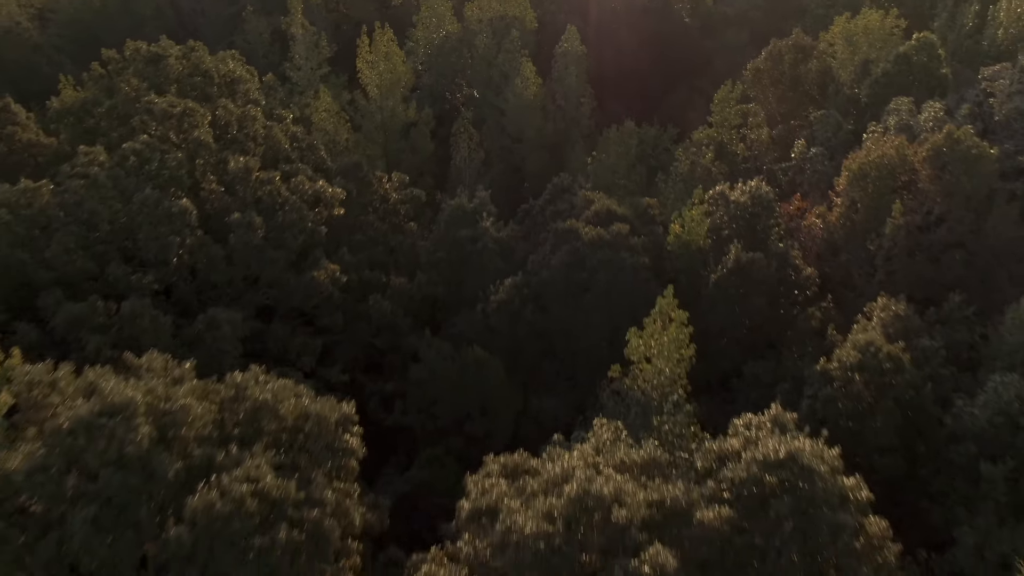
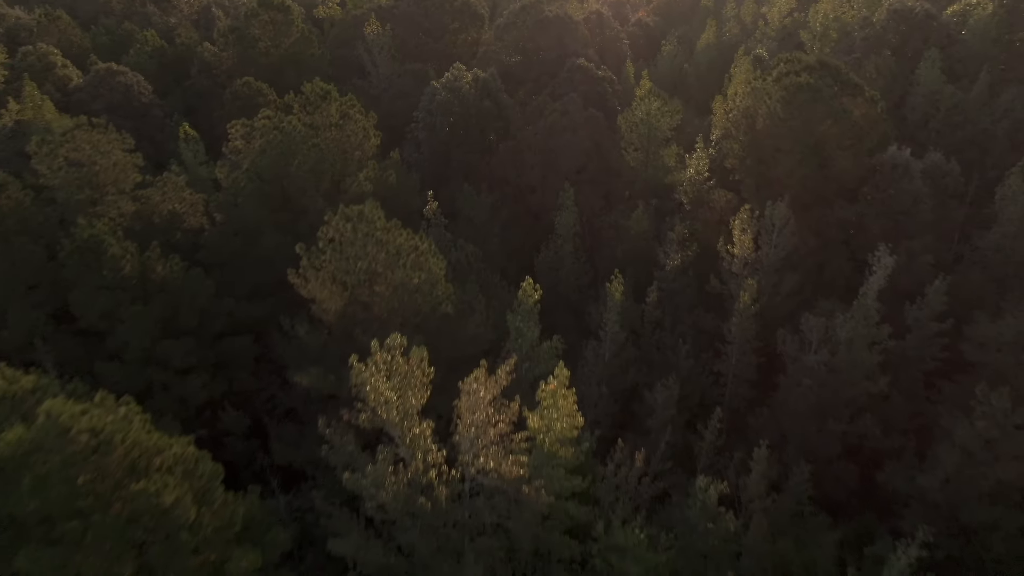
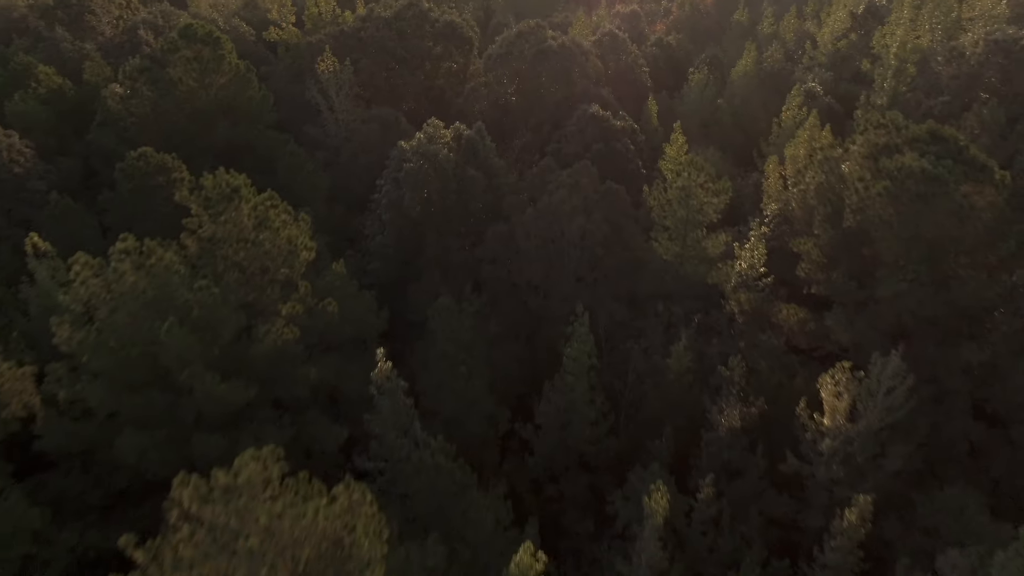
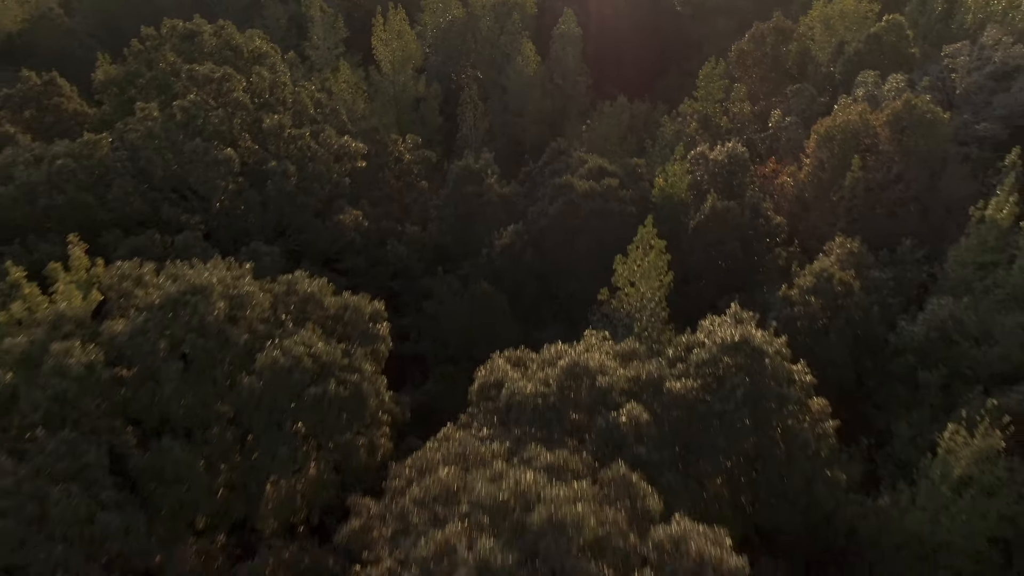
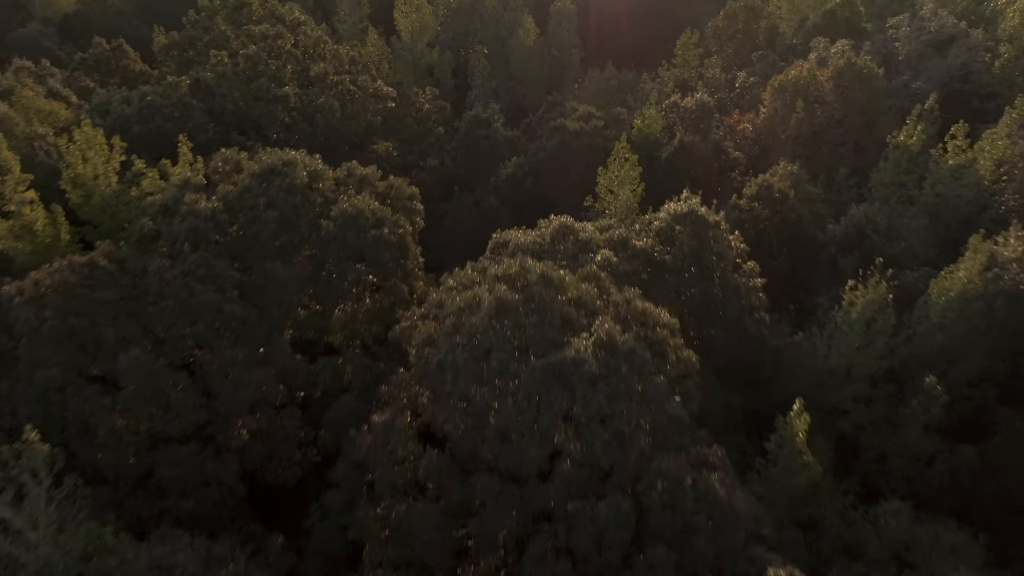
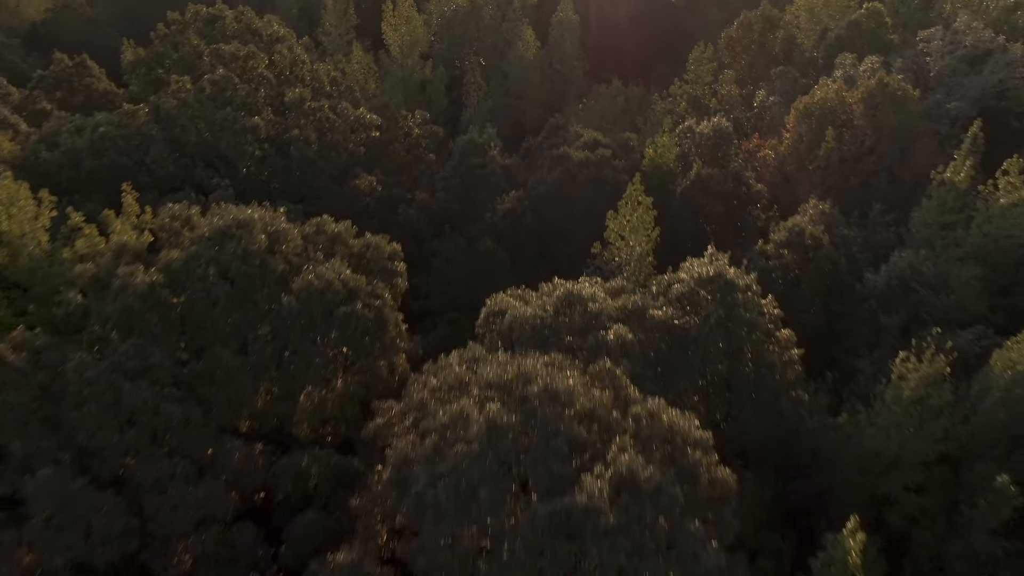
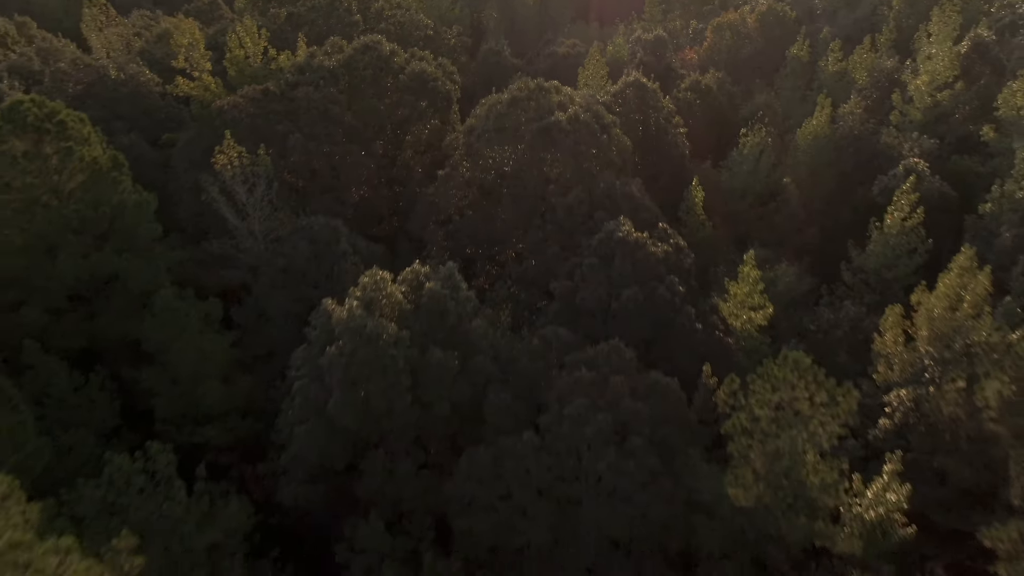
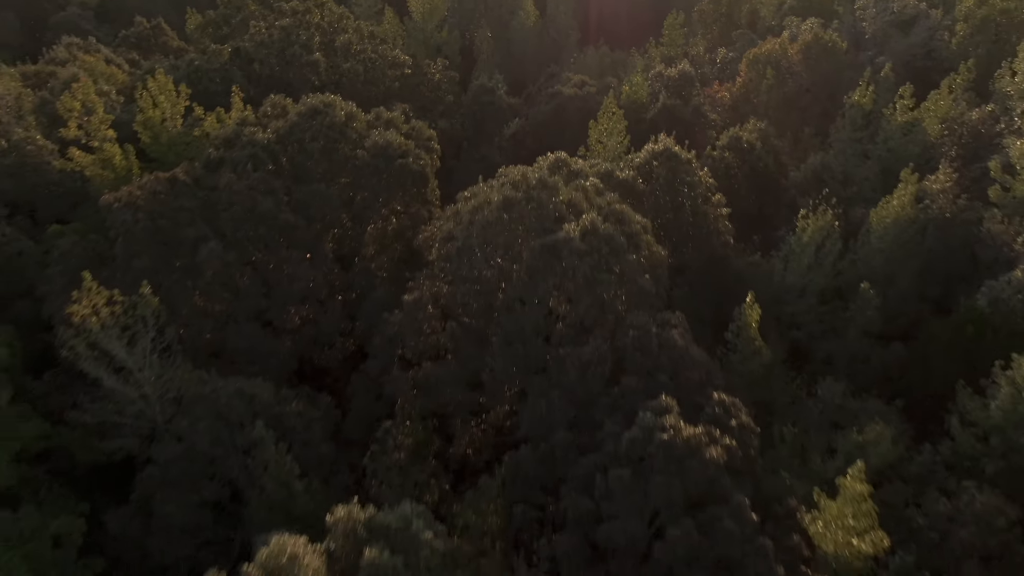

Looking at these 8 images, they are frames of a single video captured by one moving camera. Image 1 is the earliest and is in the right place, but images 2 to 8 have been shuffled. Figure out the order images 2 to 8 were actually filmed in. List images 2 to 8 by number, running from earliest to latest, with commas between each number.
4, 6, 5, 8, 7, 3, 2
